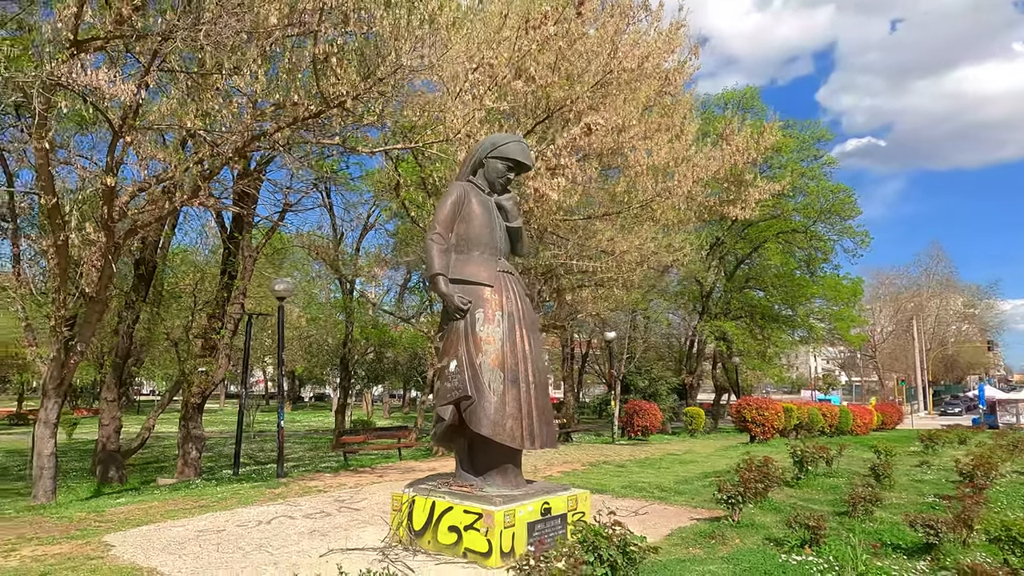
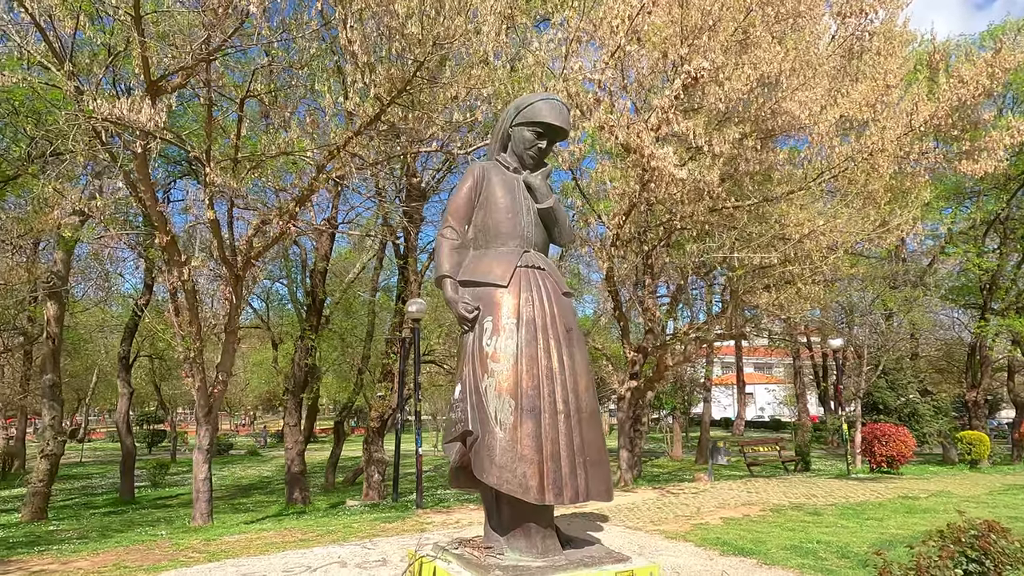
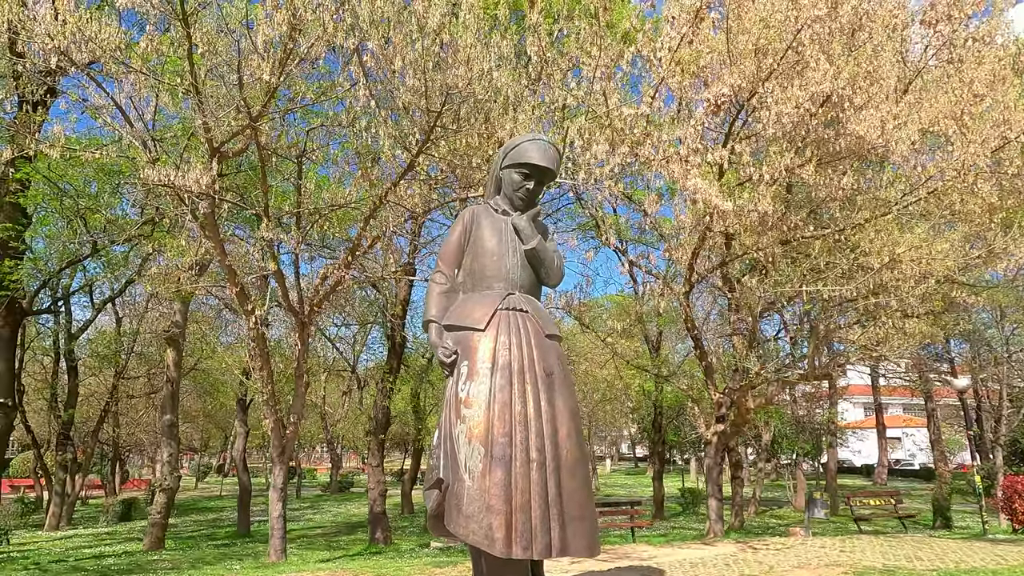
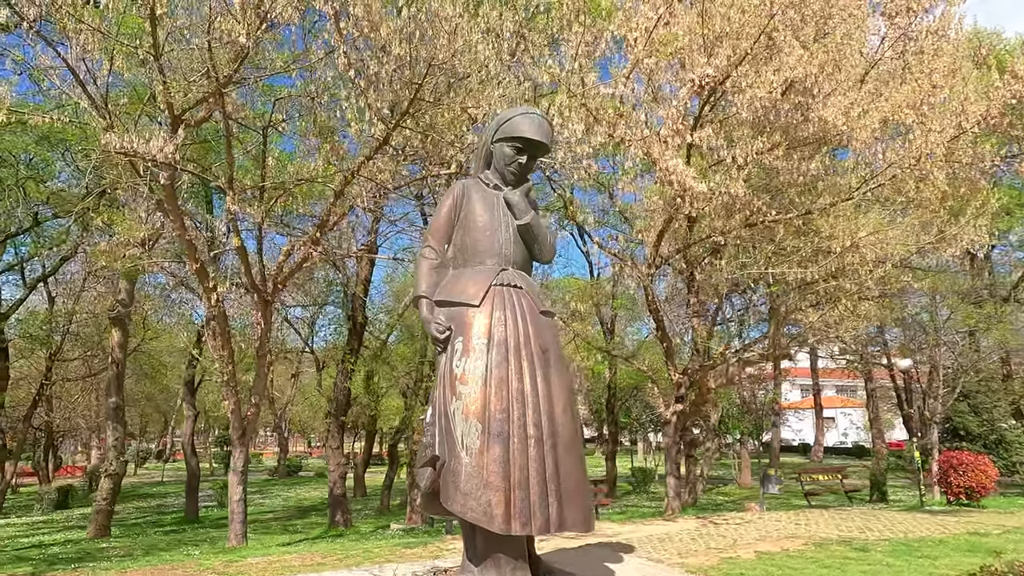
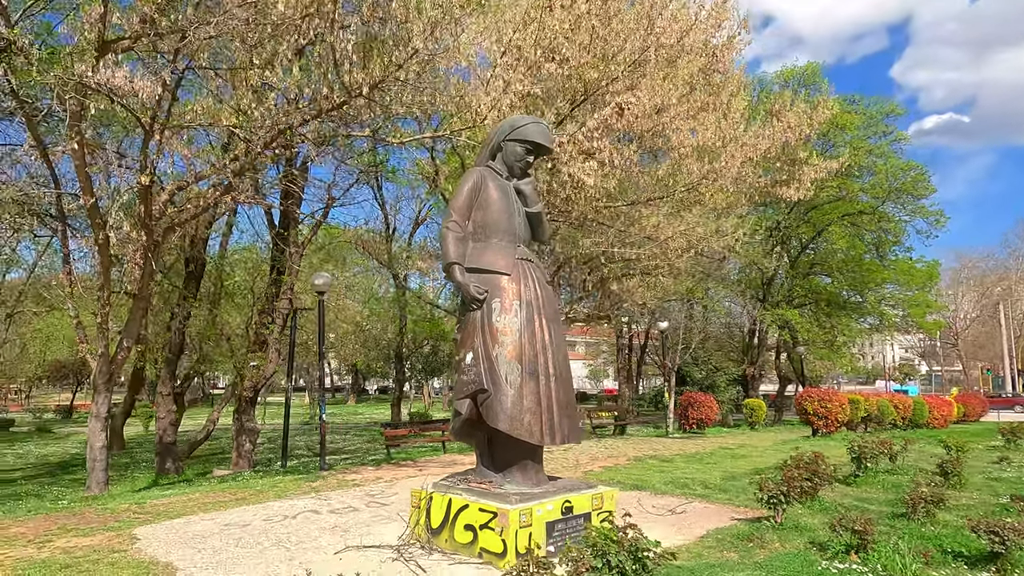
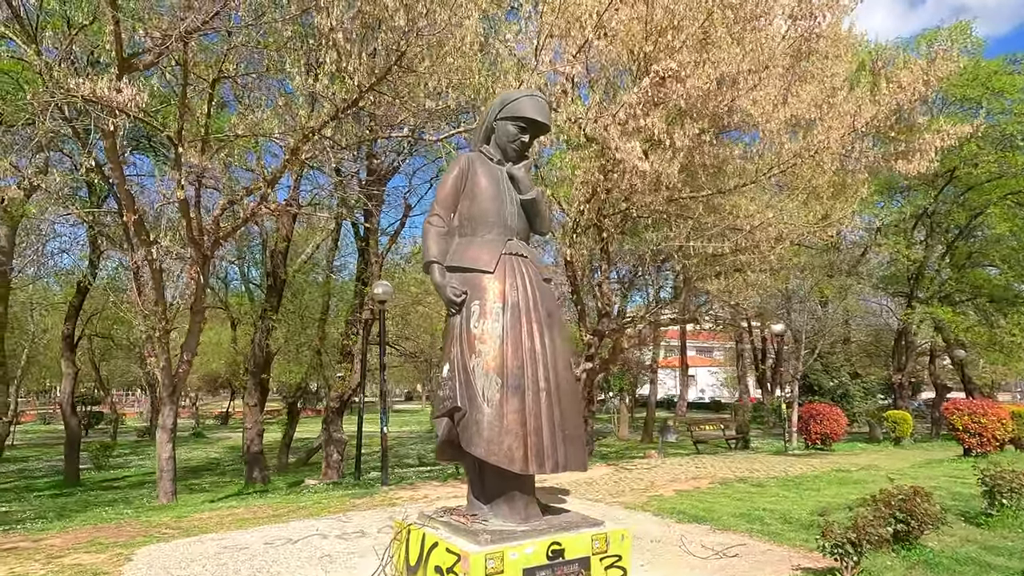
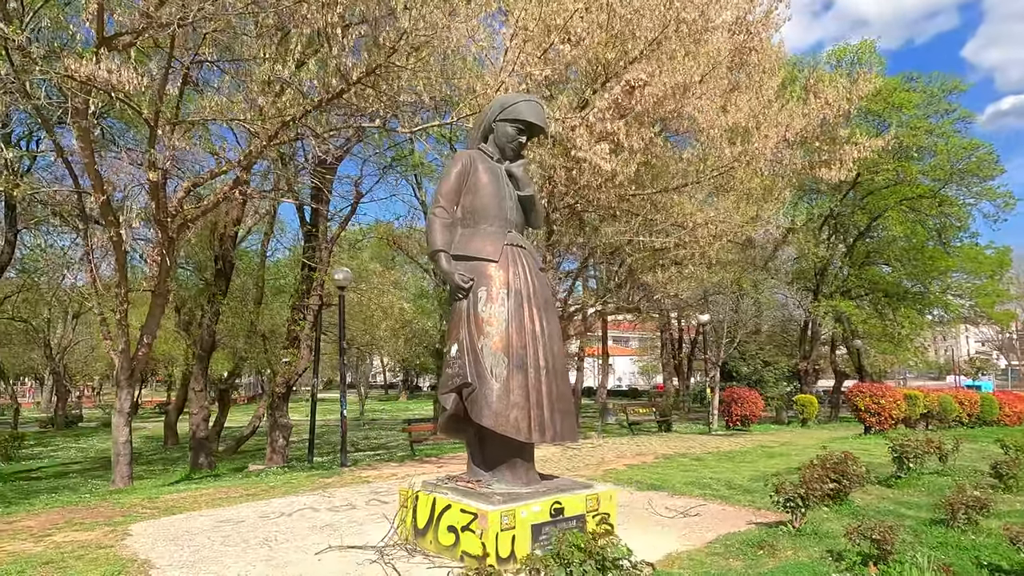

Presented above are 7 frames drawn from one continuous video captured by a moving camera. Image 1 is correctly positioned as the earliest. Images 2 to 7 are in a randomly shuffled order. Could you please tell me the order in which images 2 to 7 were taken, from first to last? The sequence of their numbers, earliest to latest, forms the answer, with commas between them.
5, 7, 6, 2, 4, 3
